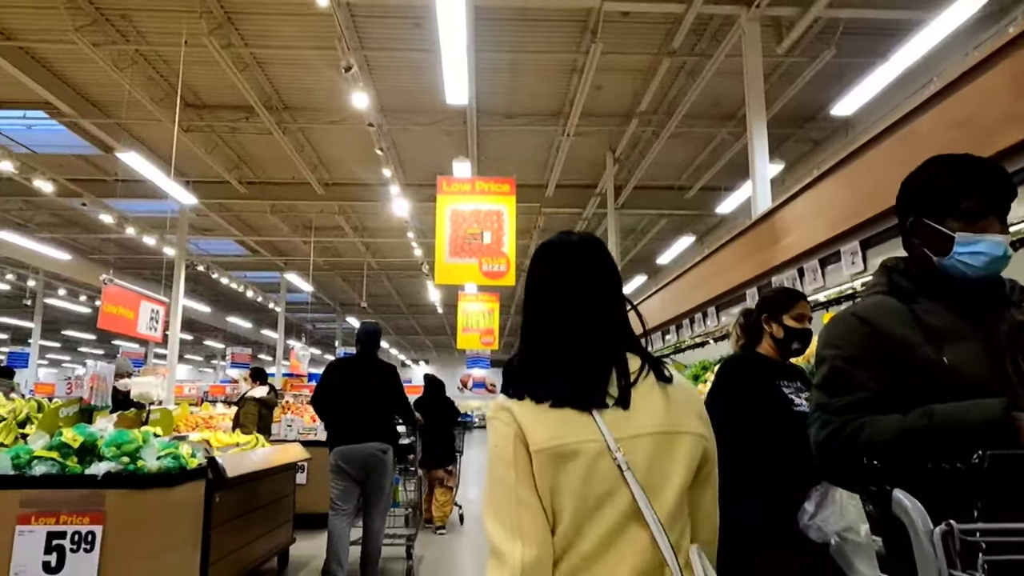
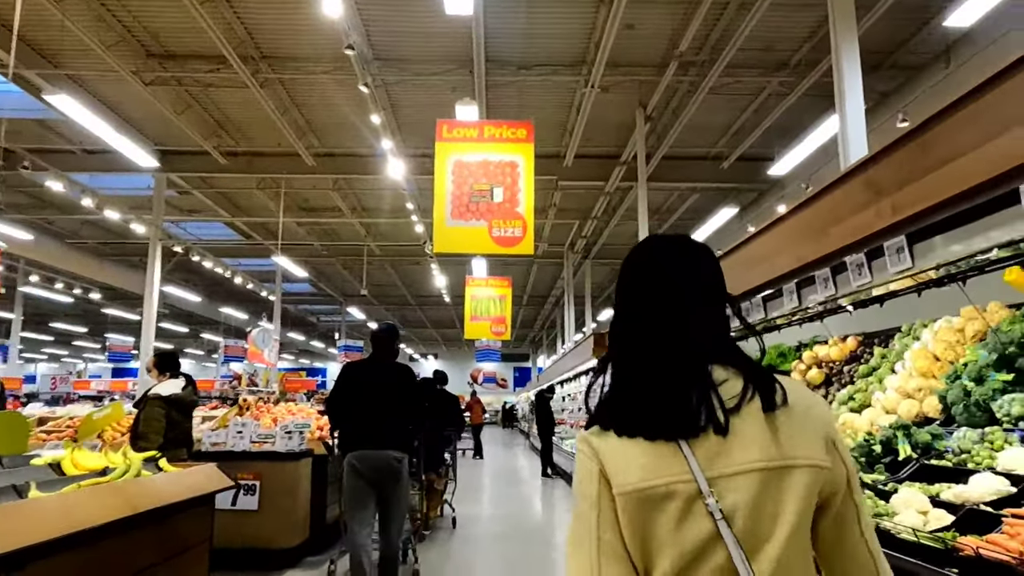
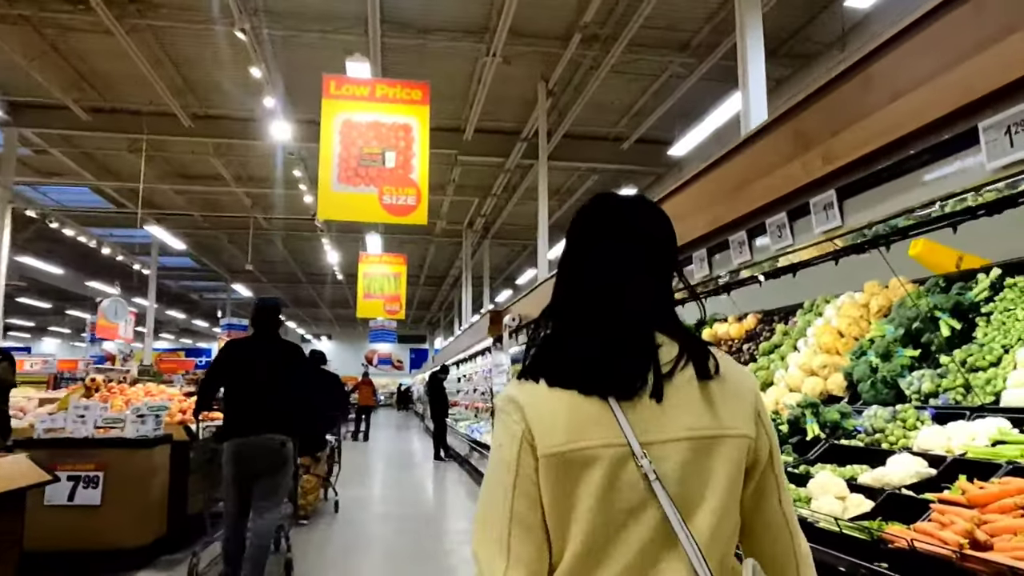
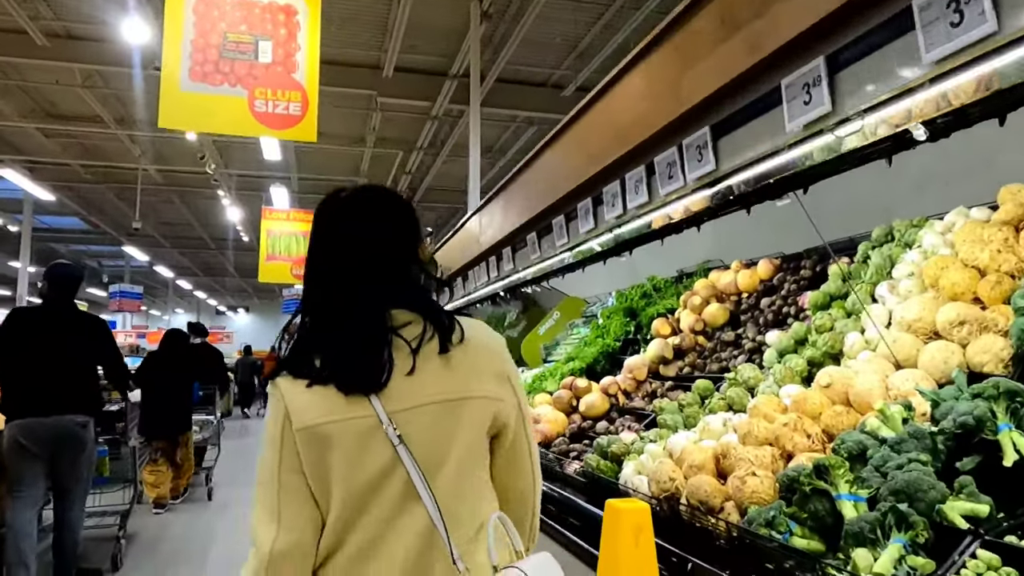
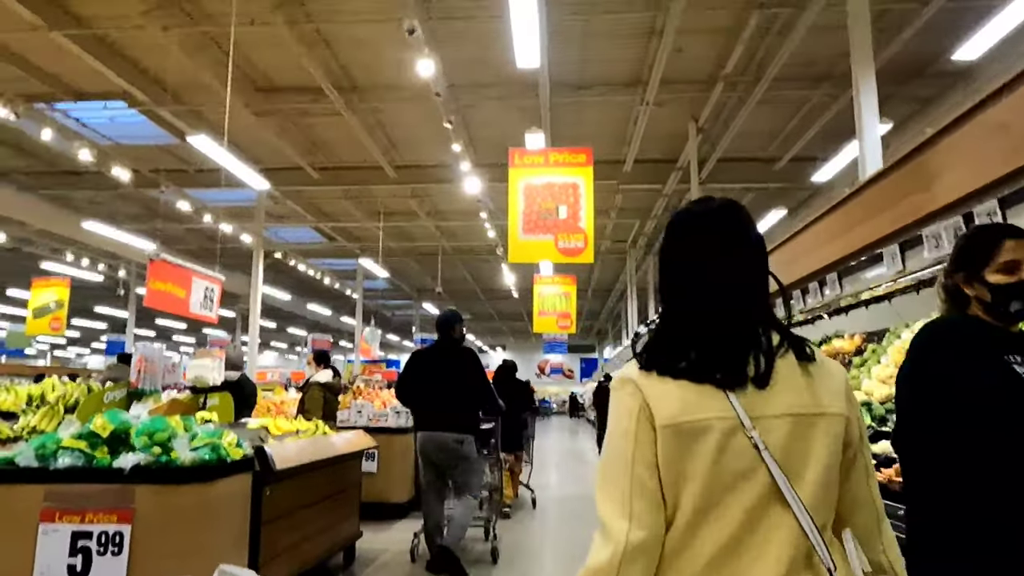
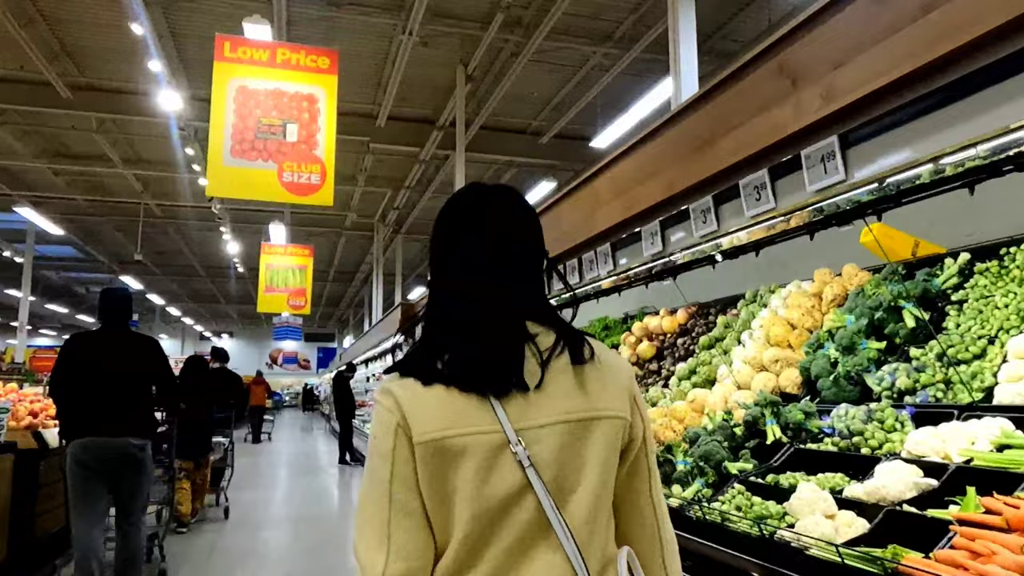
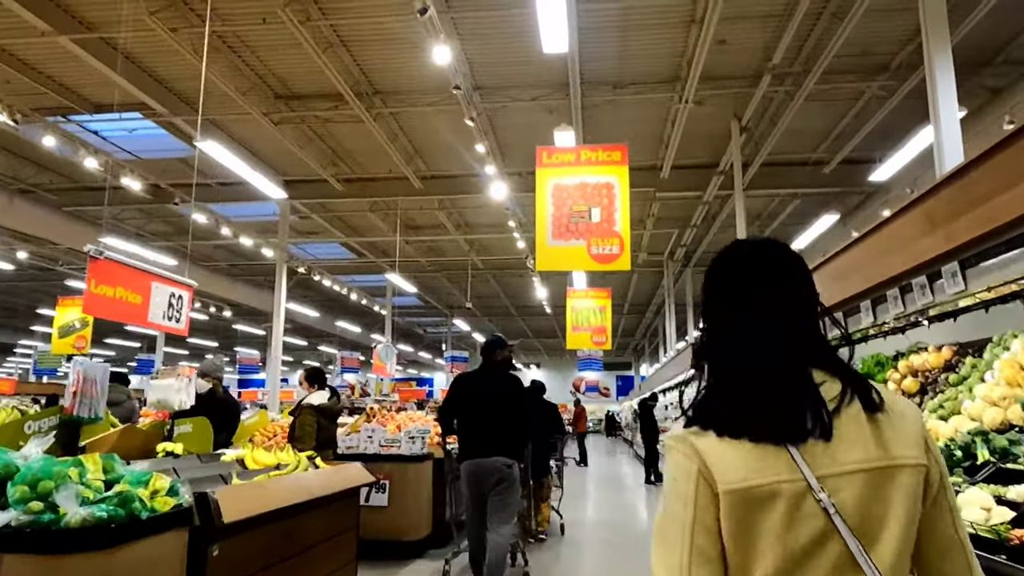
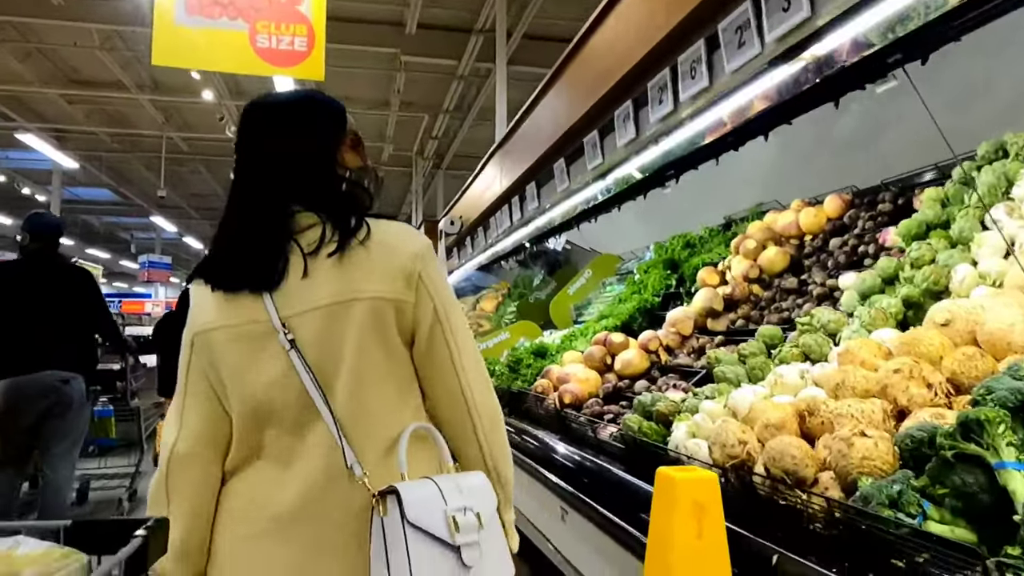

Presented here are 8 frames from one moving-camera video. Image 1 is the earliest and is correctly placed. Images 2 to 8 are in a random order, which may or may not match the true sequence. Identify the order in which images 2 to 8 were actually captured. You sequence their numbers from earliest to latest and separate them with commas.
5, 7, 2, 3, 6, 4, 8
